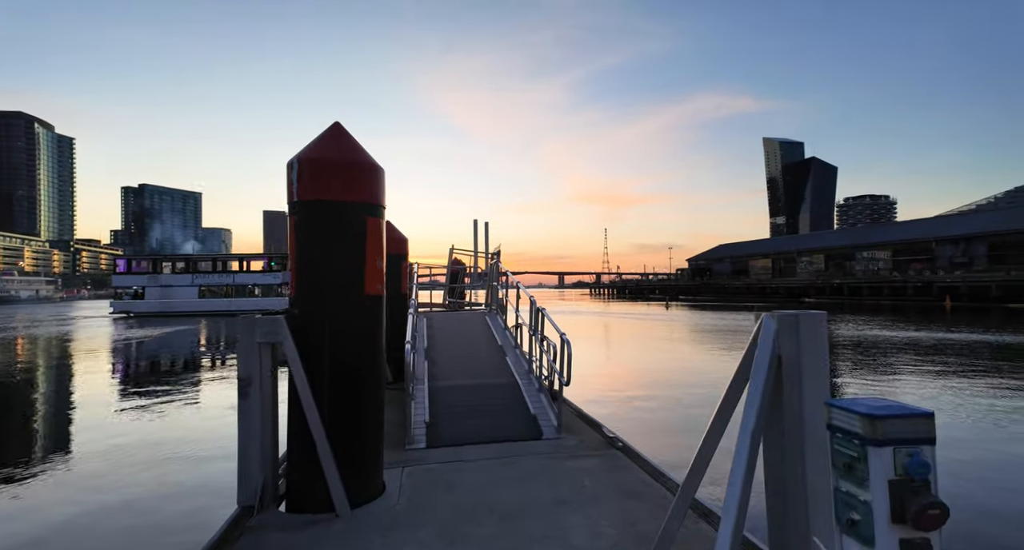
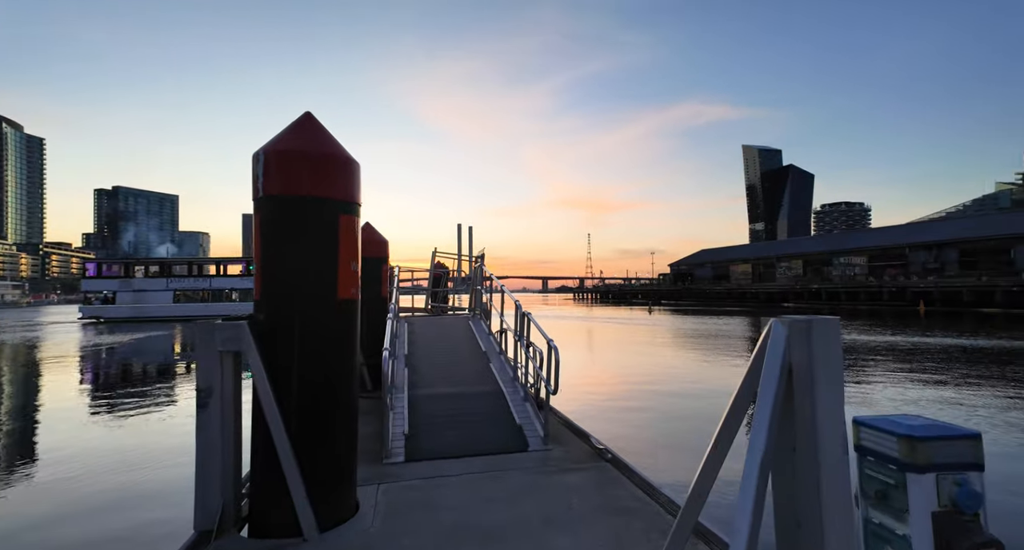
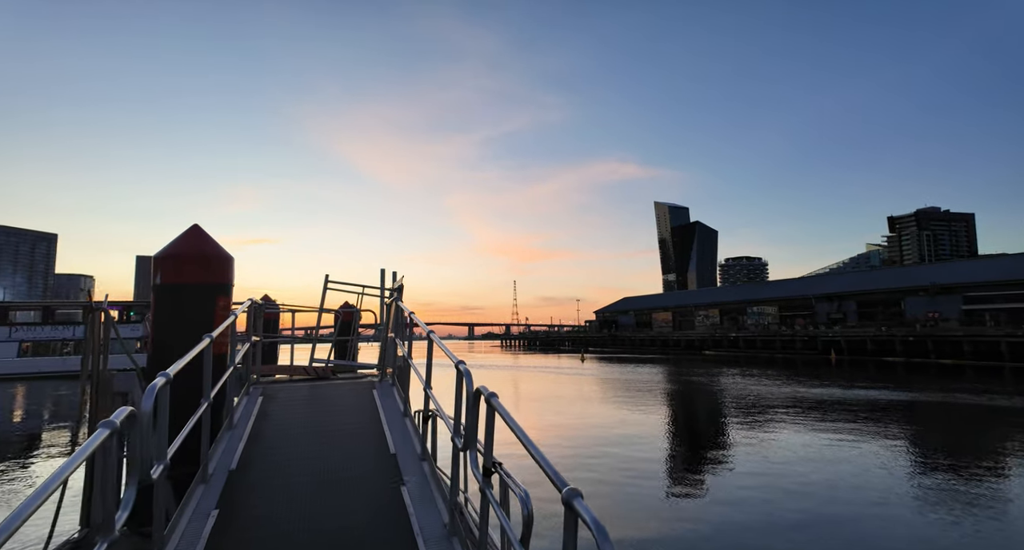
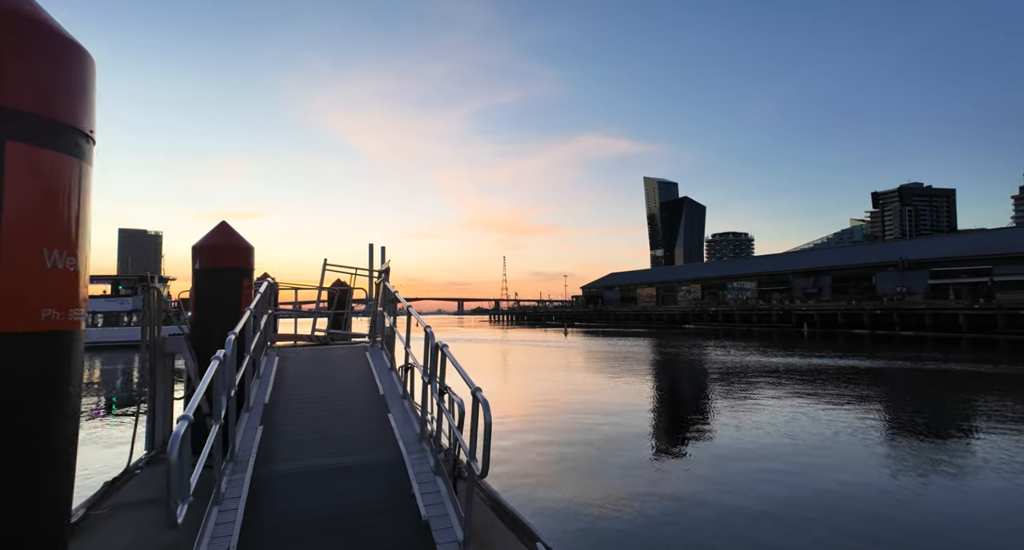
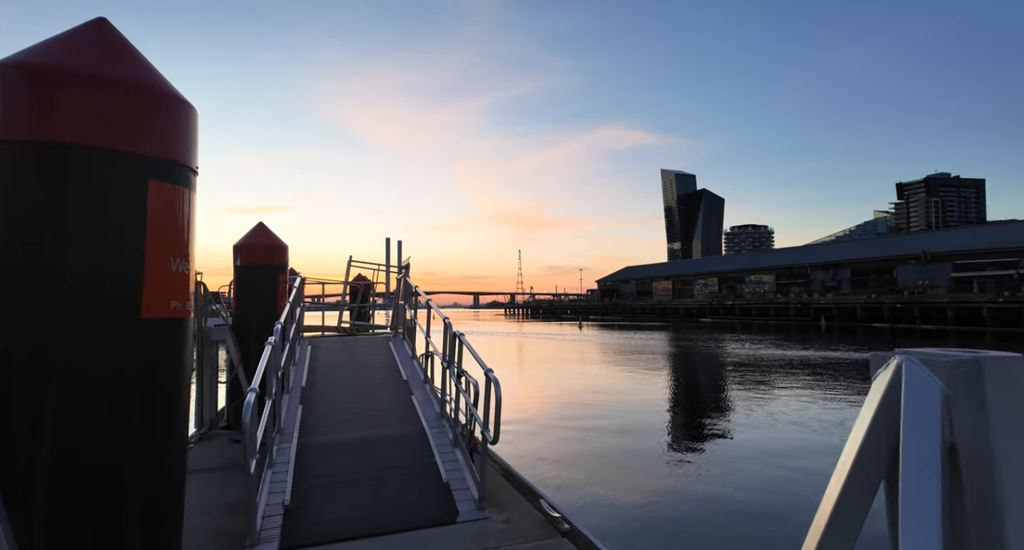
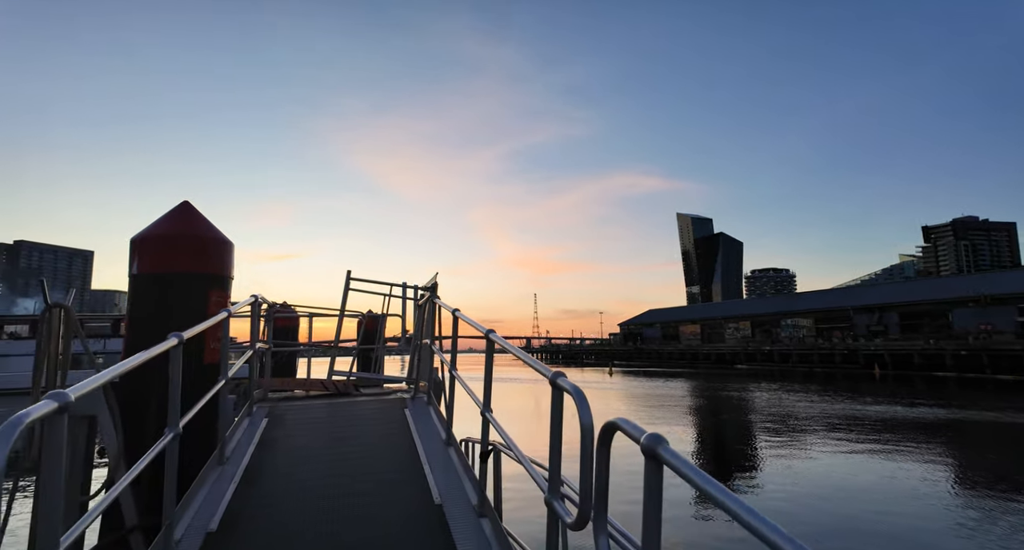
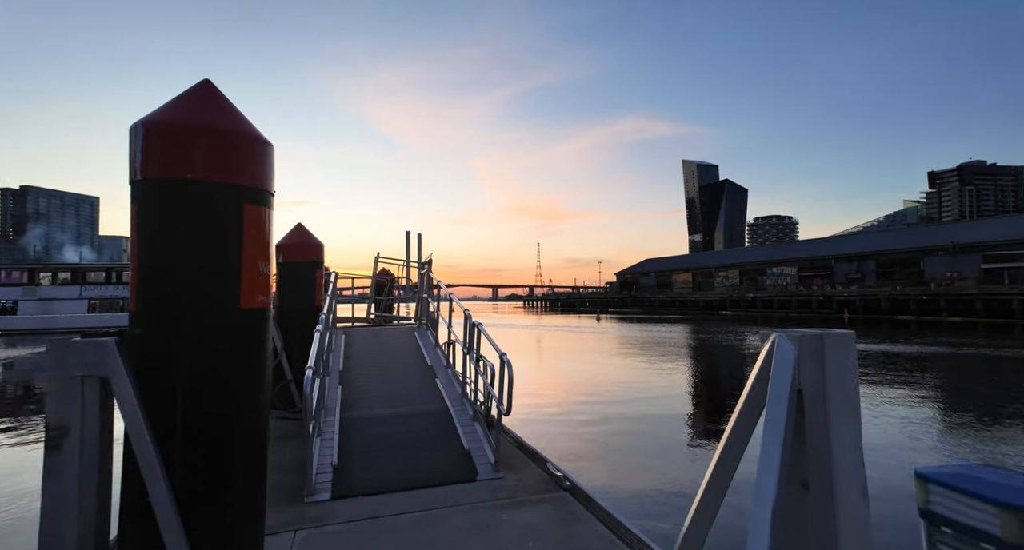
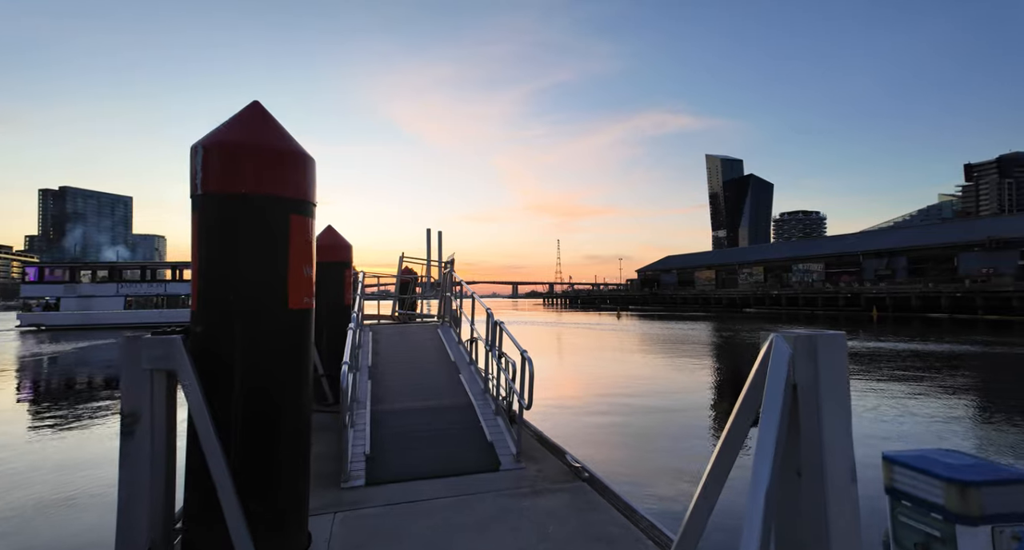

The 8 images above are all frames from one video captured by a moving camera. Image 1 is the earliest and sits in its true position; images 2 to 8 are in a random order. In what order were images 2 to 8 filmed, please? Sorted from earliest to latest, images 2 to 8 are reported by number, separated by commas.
2, 8, 7, 5, 4, 3, 6
